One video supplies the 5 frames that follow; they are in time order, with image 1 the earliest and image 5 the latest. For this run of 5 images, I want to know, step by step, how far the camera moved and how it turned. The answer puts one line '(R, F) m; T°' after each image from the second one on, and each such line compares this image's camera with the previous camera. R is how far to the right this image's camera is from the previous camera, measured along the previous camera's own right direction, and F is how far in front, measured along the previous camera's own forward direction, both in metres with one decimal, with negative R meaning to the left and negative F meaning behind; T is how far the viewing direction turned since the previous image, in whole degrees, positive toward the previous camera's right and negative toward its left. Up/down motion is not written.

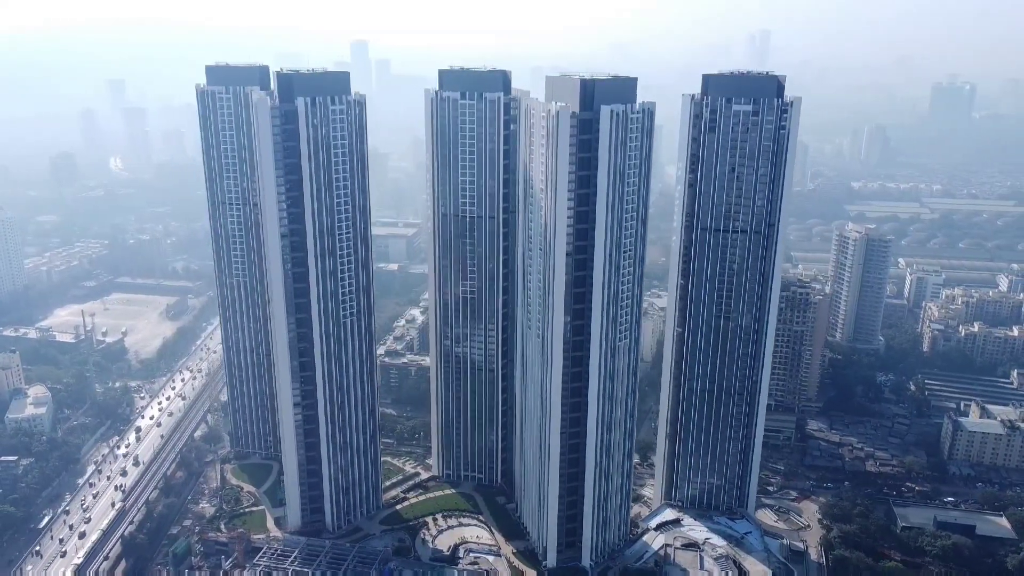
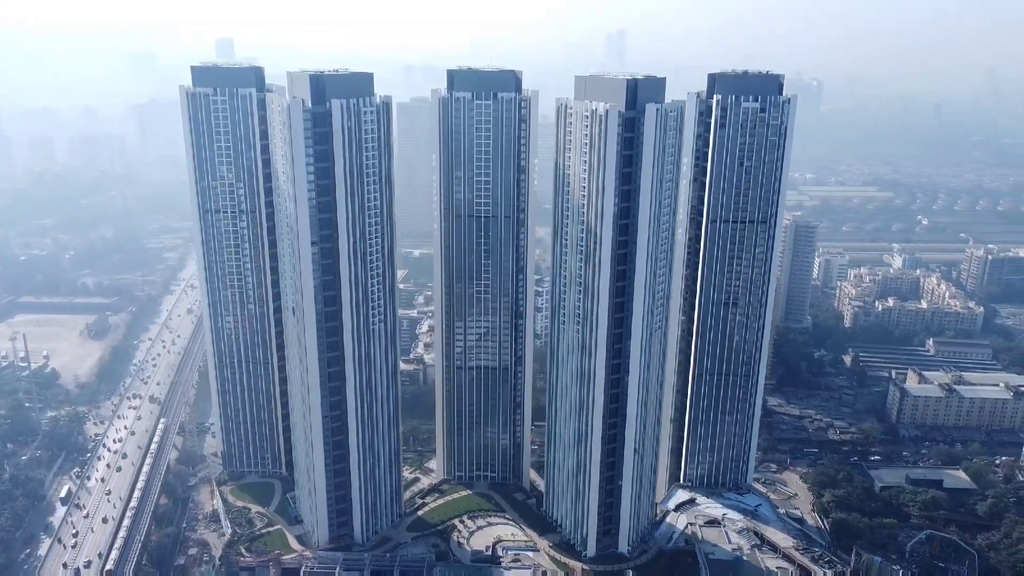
(-7.4, +0.3) m; +9°
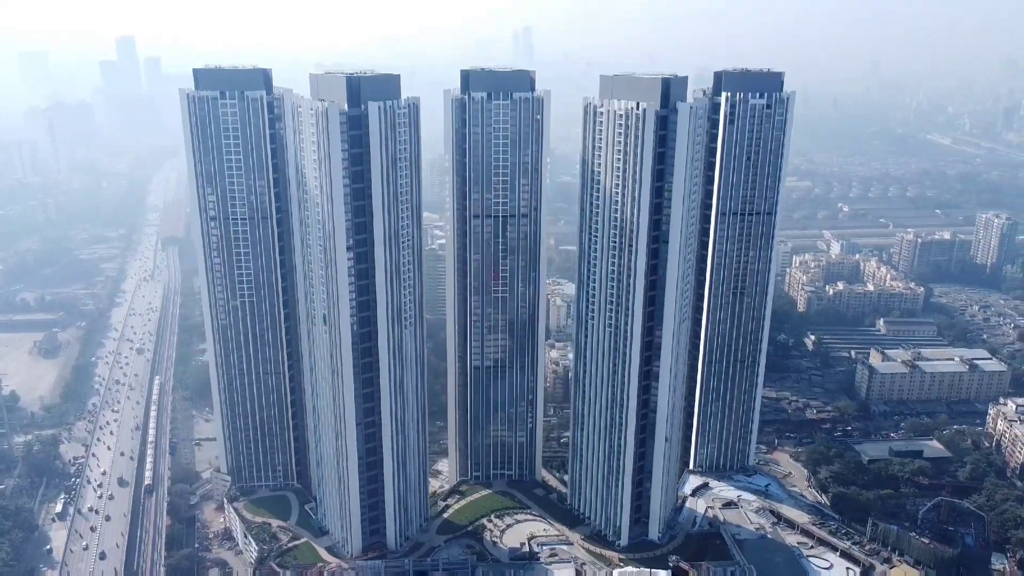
(-5.4, 0.0) m; +6°
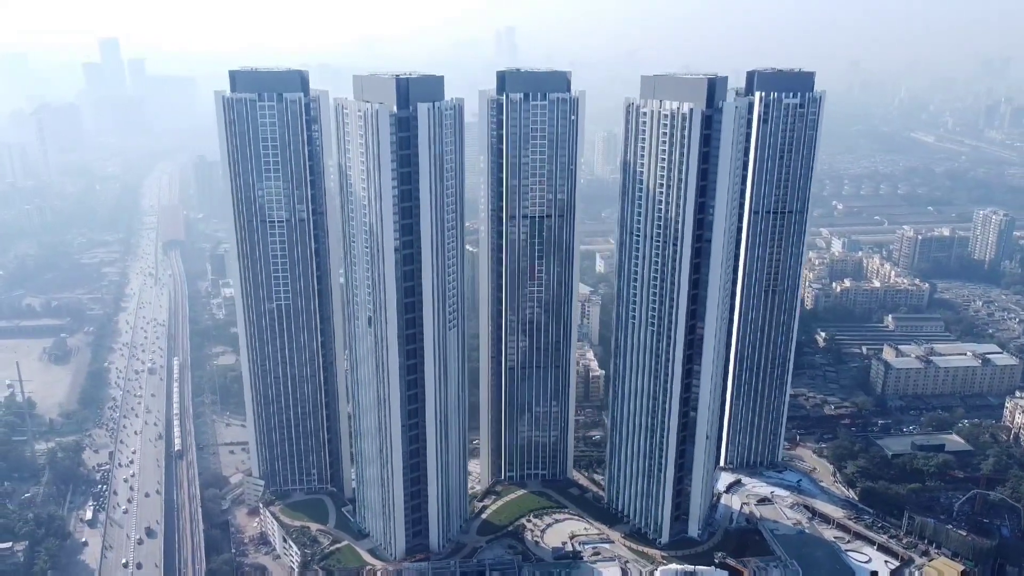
(-2.8, -0.1) m; +1°
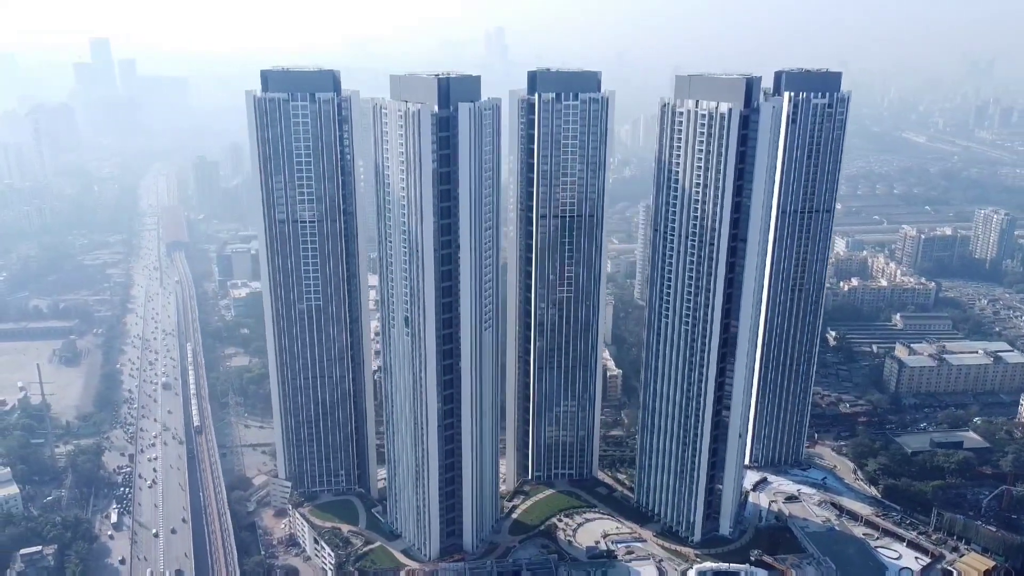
(-2.2, -0.1) m; +1°
